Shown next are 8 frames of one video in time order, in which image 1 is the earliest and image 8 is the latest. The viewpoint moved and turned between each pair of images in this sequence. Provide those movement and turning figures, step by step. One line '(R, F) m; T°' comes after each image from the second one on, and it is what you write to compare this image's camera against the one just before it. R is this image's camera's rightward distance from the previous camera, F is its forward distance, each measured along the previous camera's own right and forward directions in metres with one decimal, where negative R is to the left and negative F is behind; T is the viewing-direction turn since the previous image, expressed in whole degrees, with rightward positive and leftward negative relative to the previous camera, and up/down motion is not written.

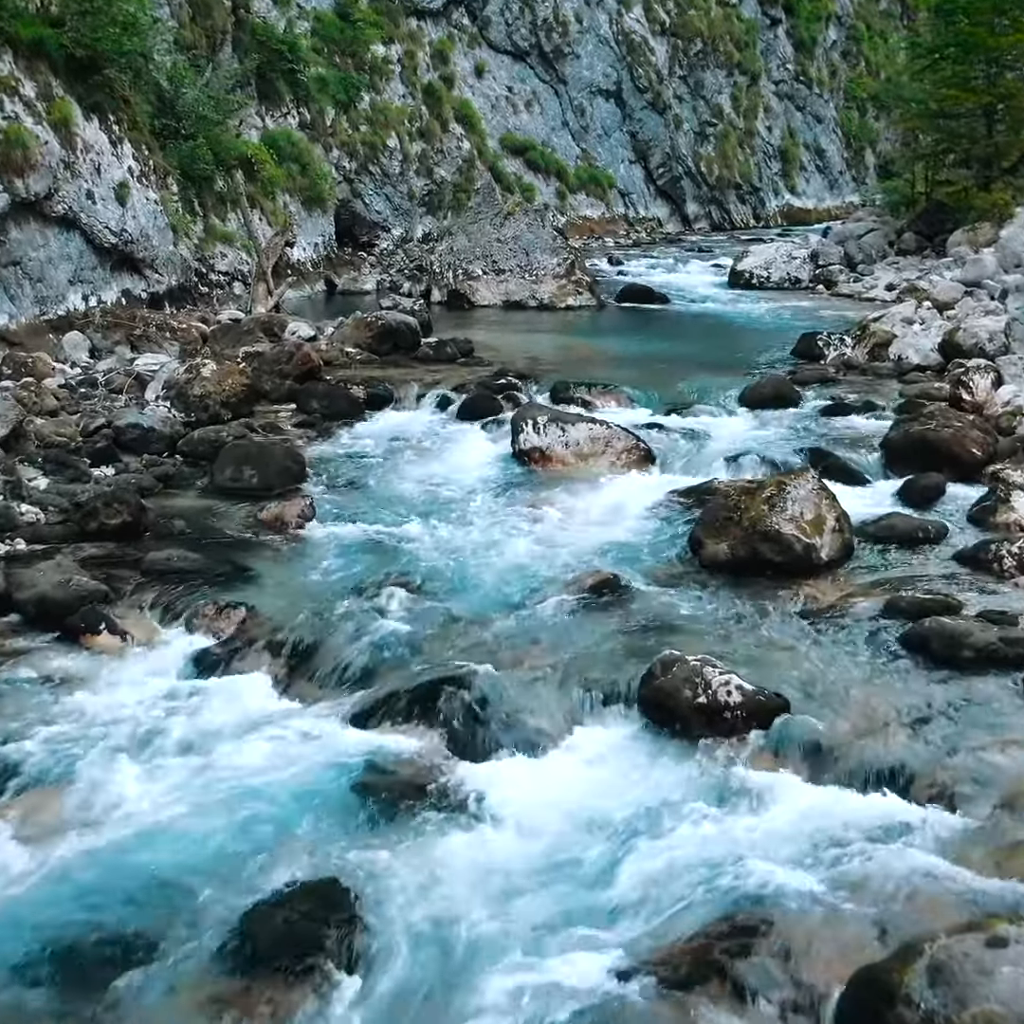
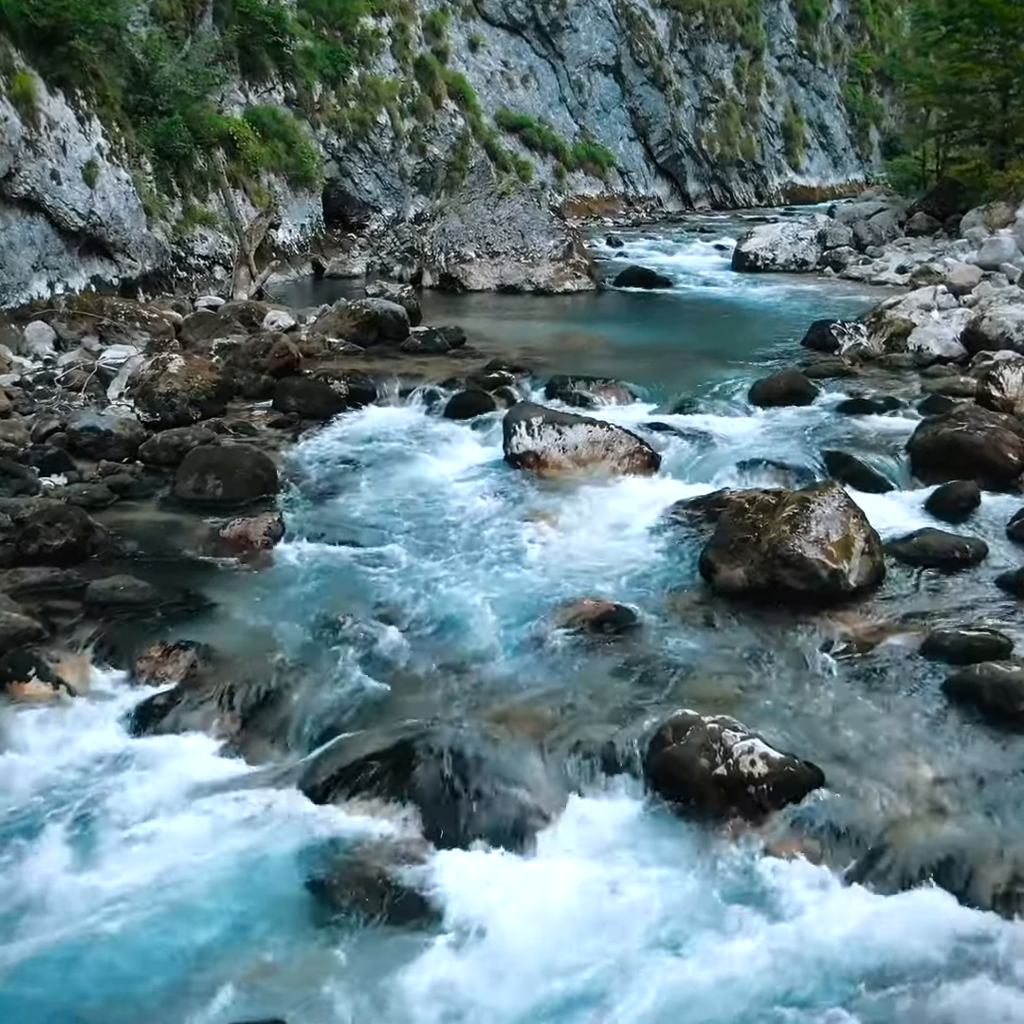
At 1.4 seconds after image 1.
(+0.1, +1.1) m; 0°
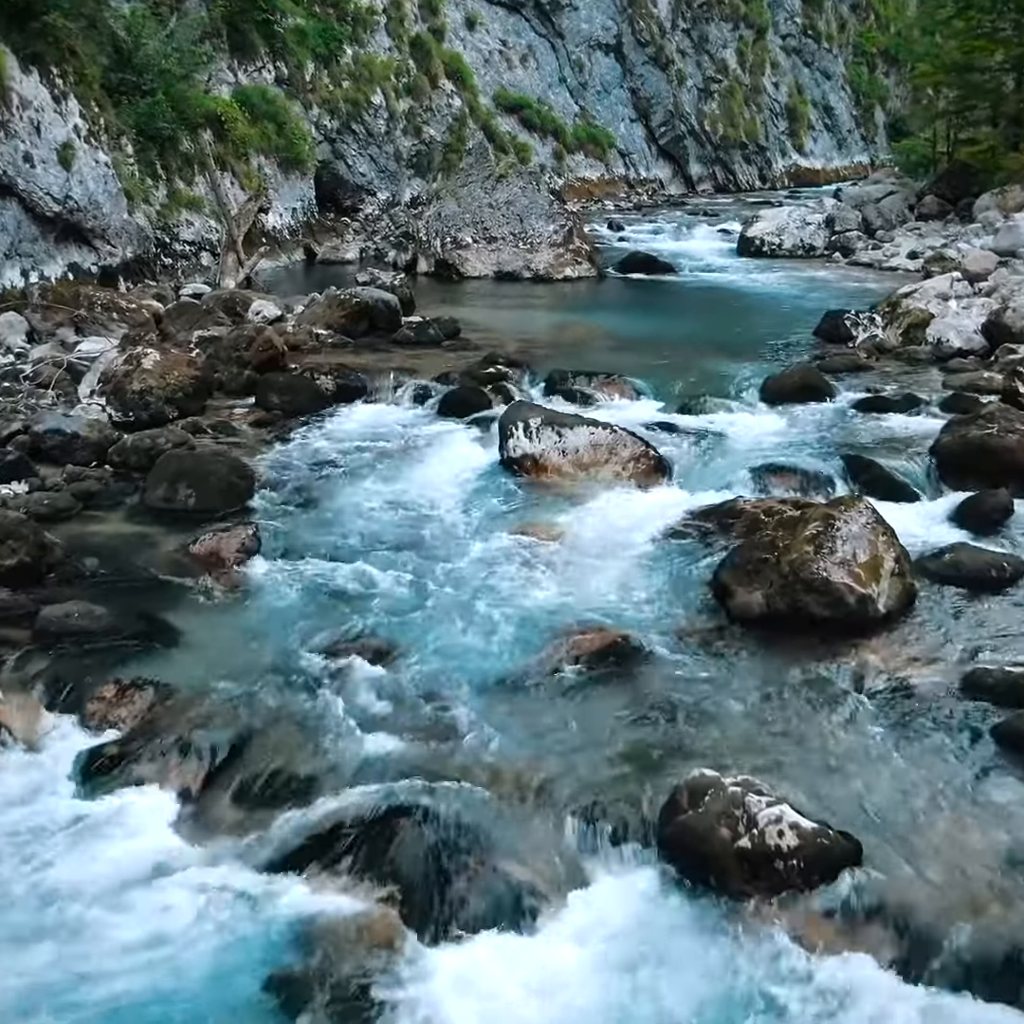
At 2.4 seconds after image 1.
(0.0, +0.8) m; 0°
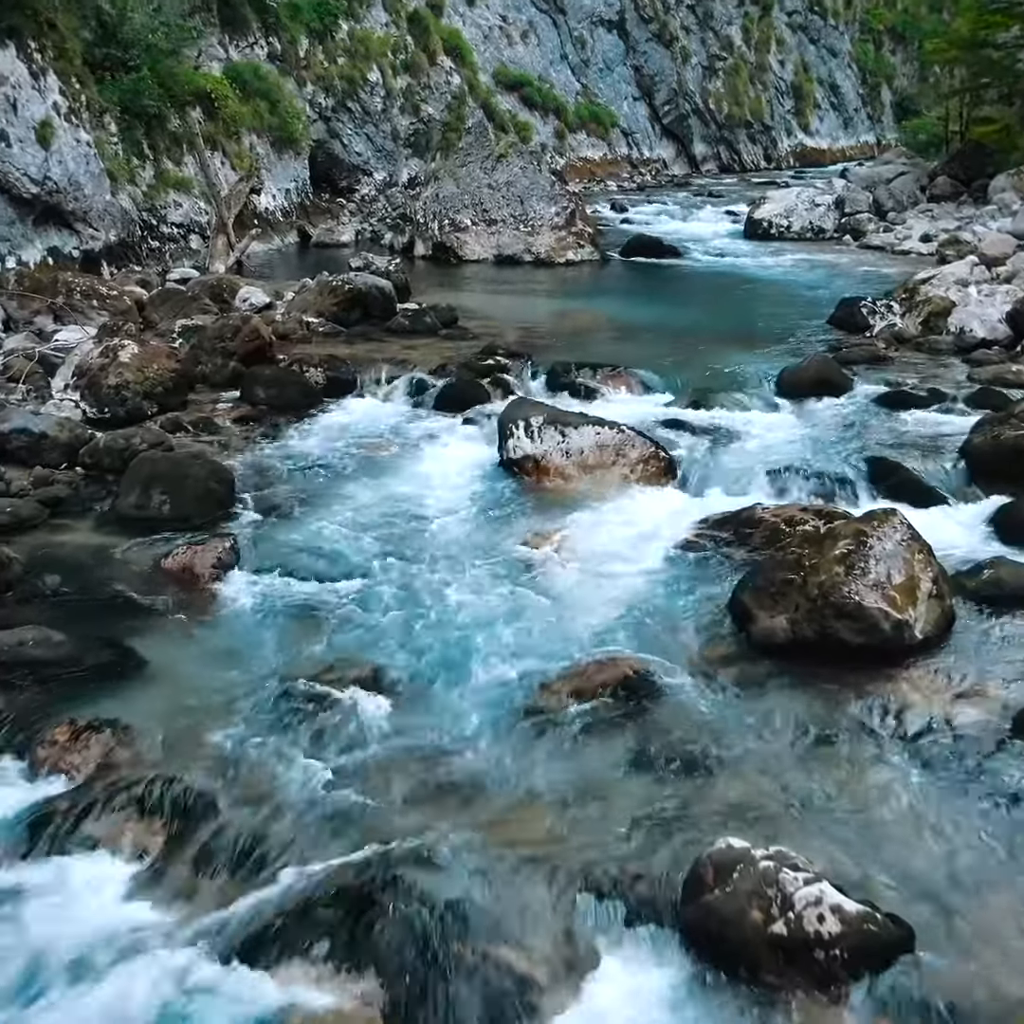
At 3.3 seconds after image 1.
(0.0, +0.7) m; 0°
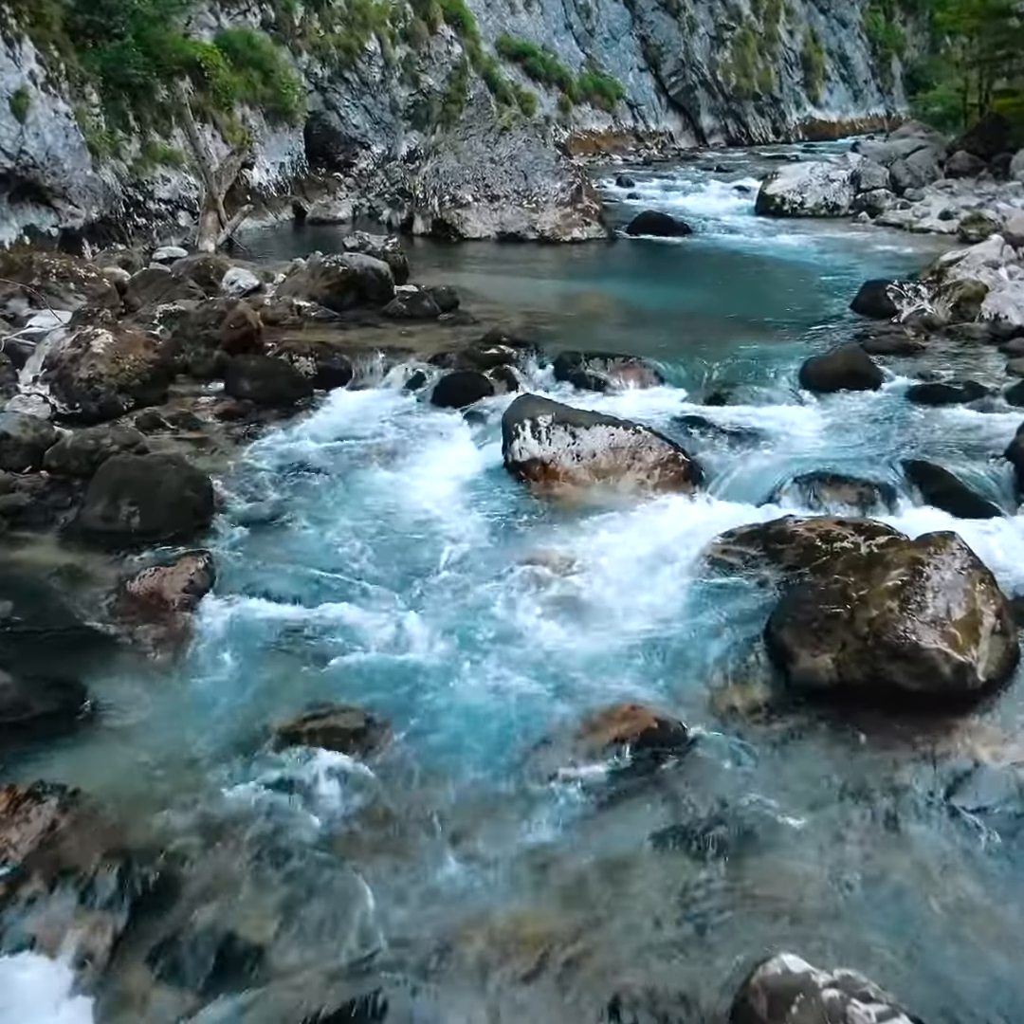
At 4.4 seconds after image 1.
(0.0, +0.9) m; 0°
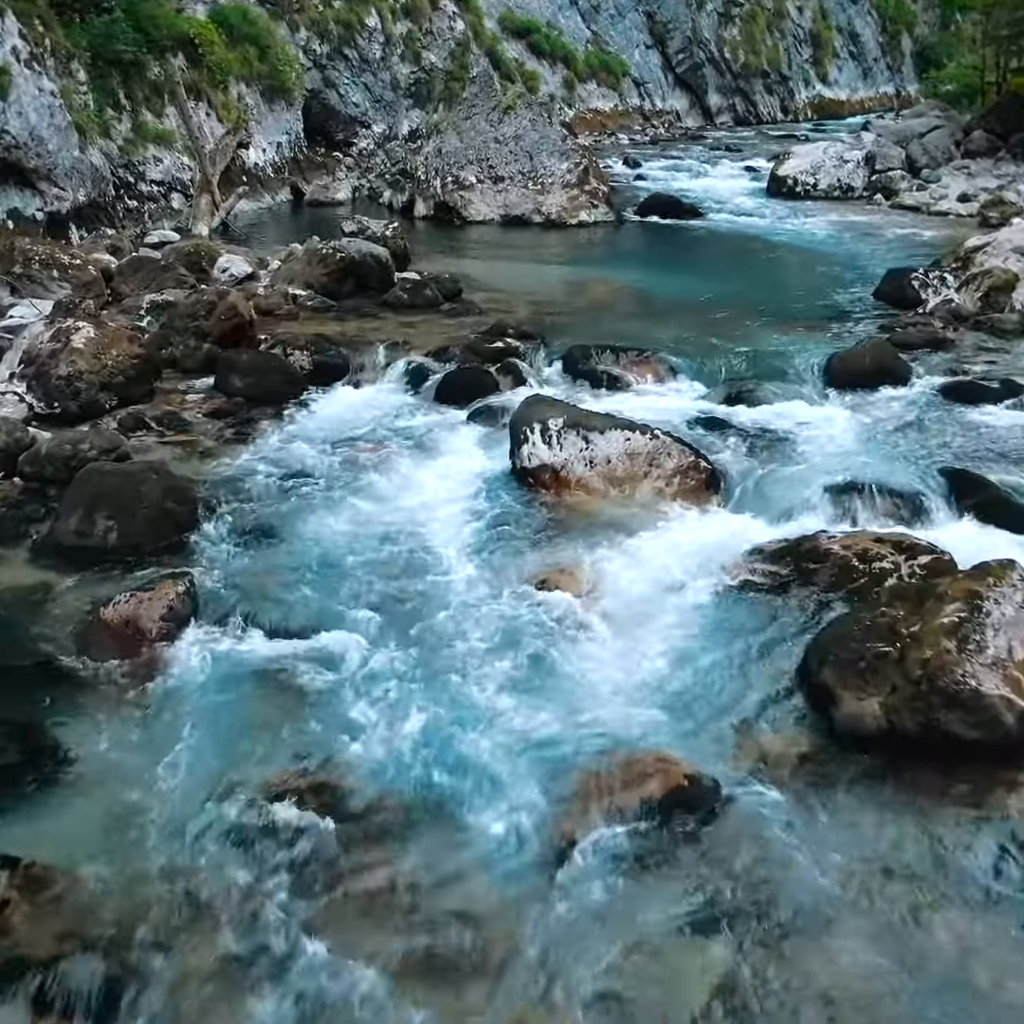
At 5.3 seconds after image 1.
(0.0, +0.7) m; 0°
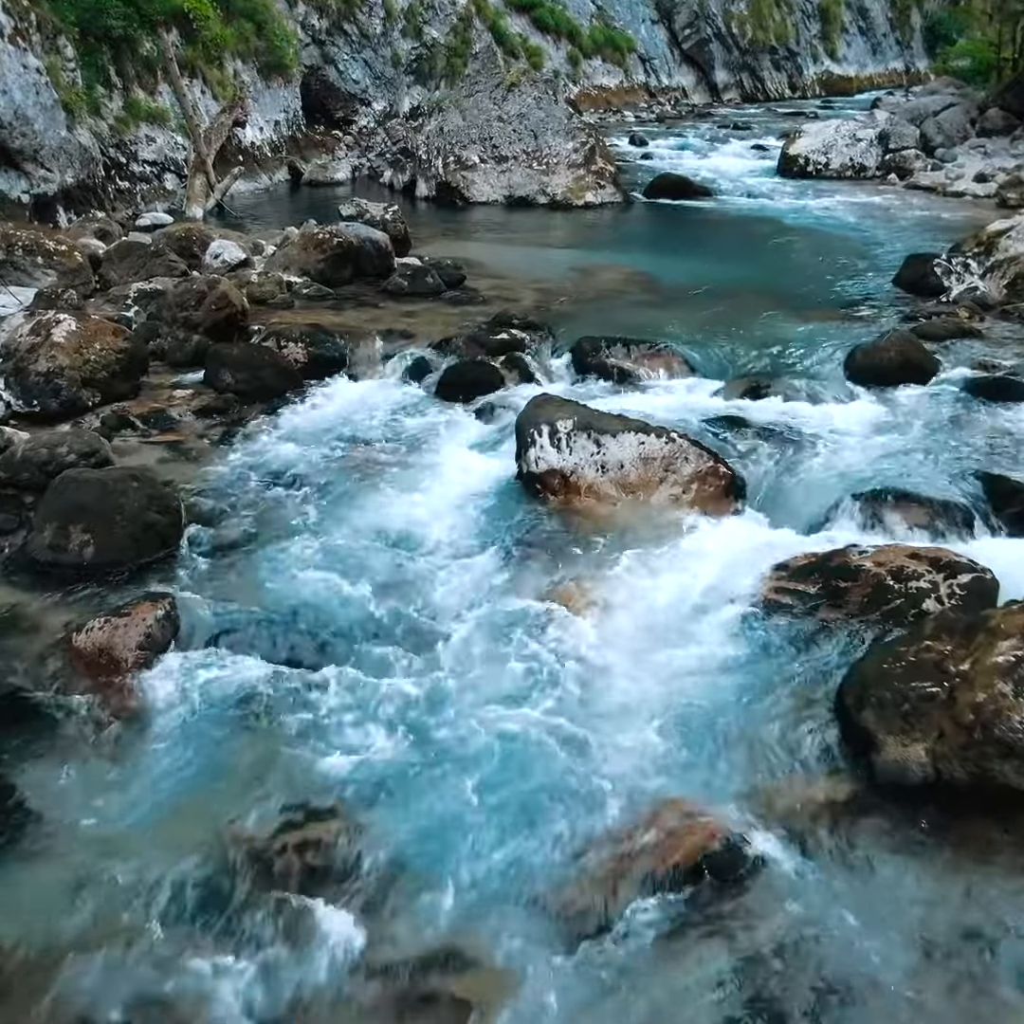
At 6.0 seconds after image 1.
(0.0, +0.6) m; 0°
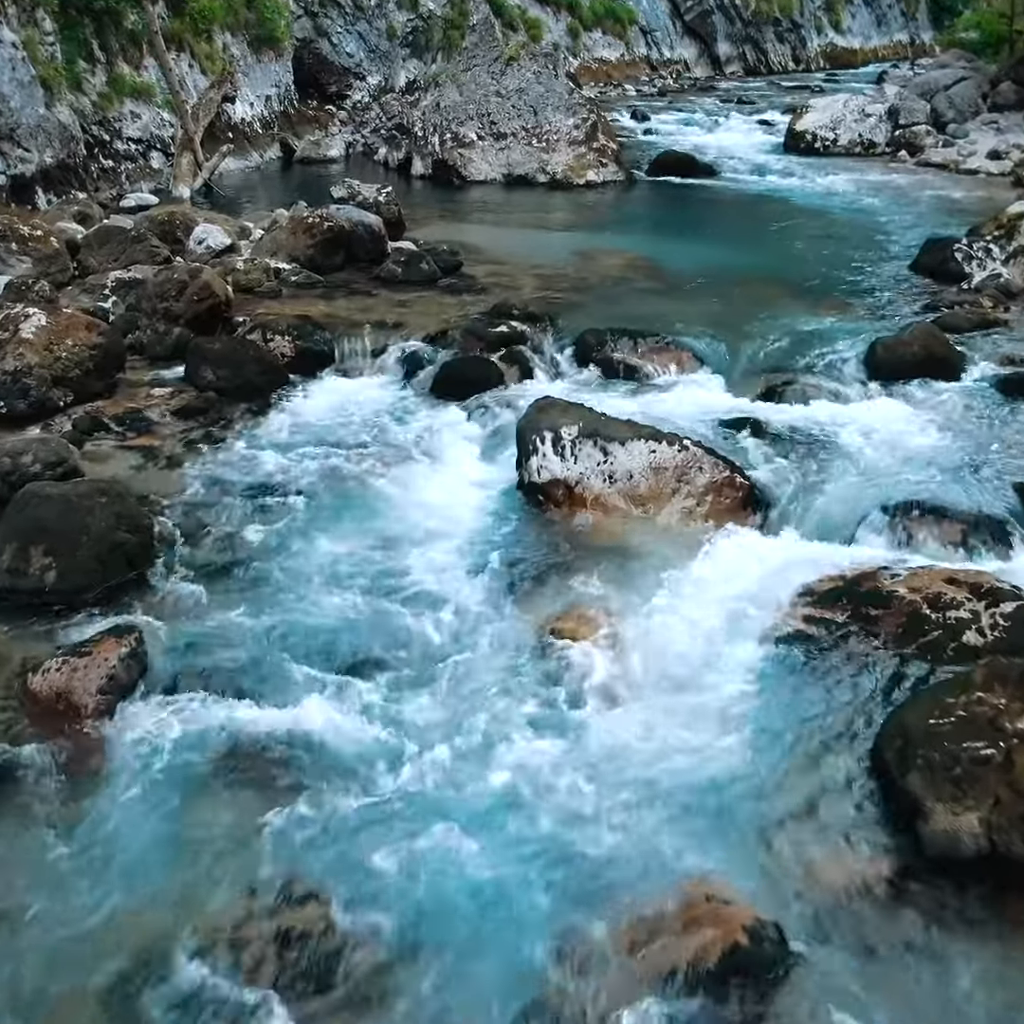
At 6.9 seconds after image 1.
(0.0, +0.6) m; 0°
